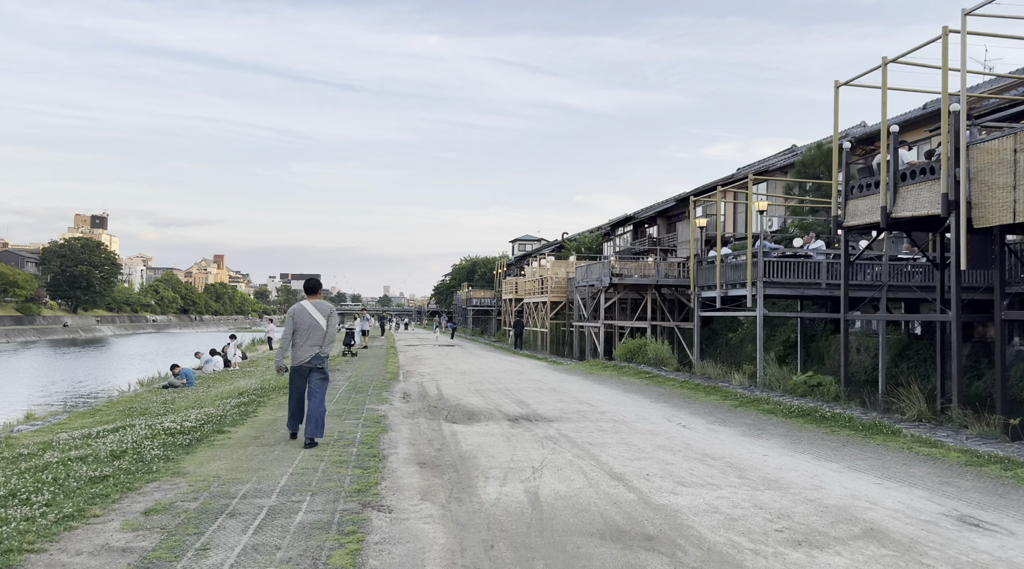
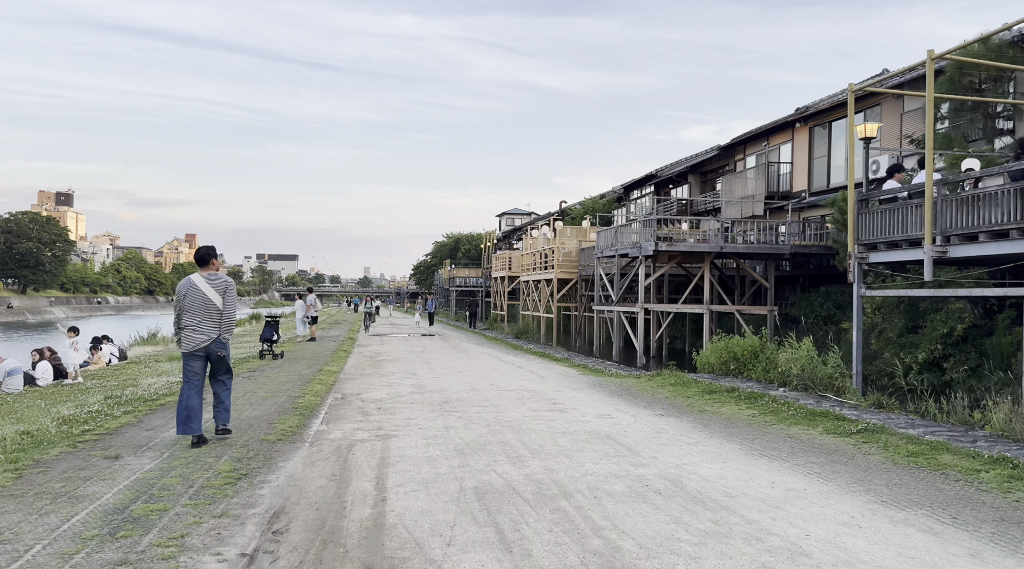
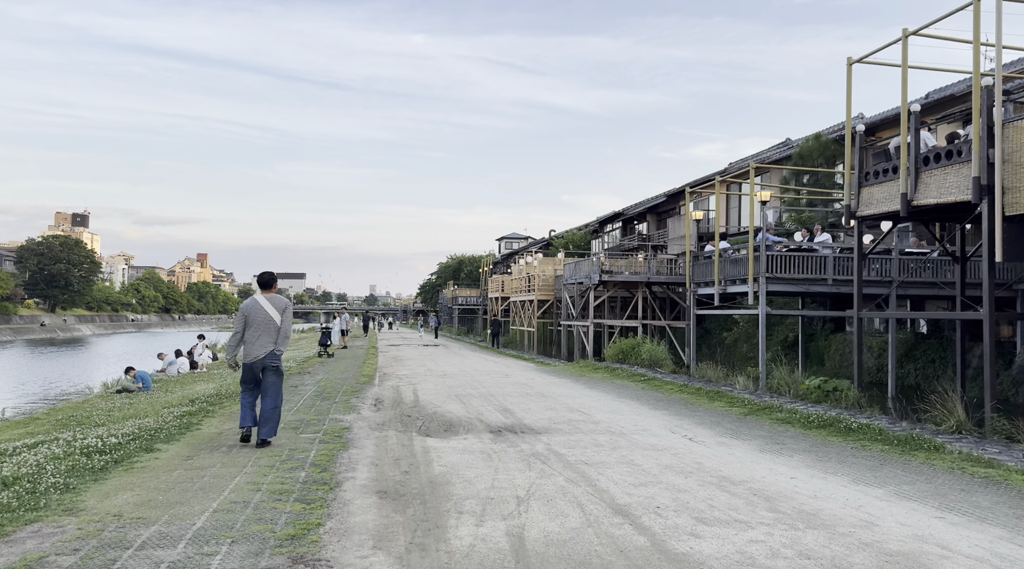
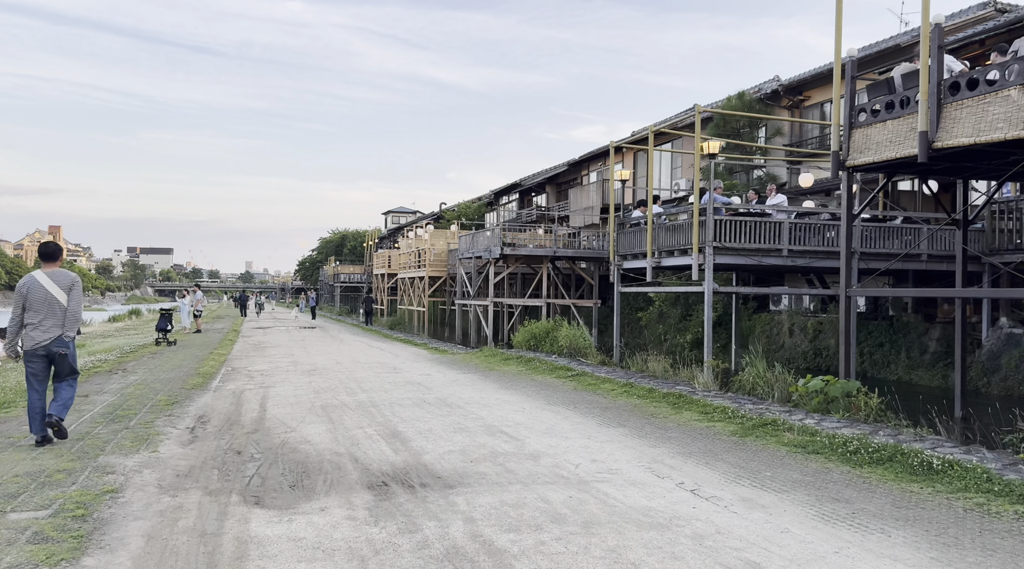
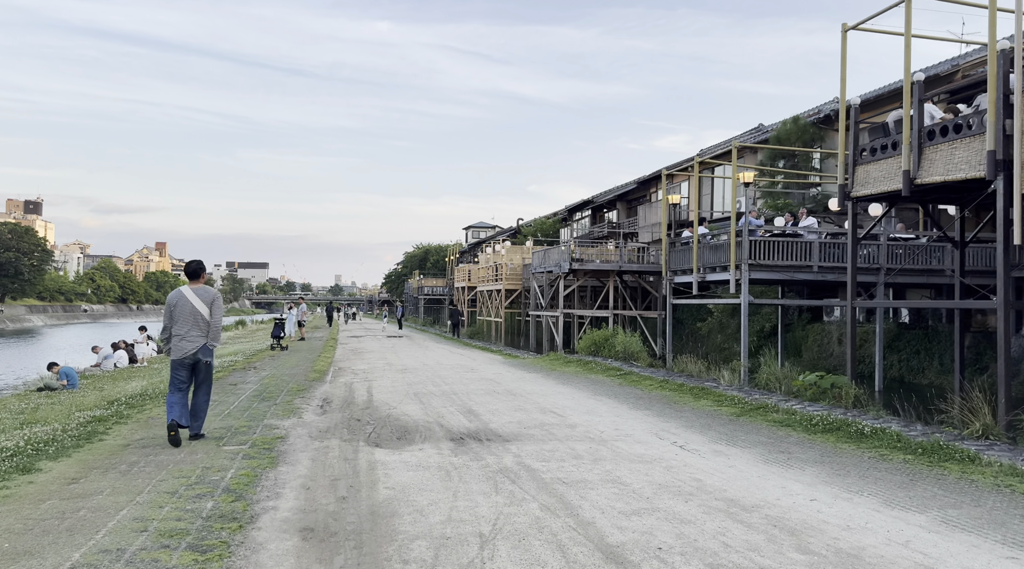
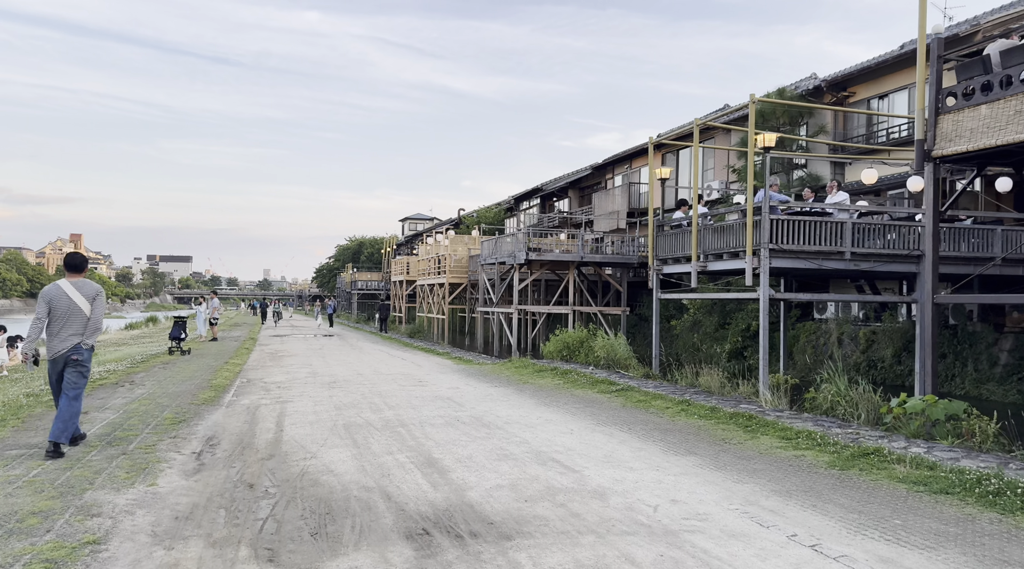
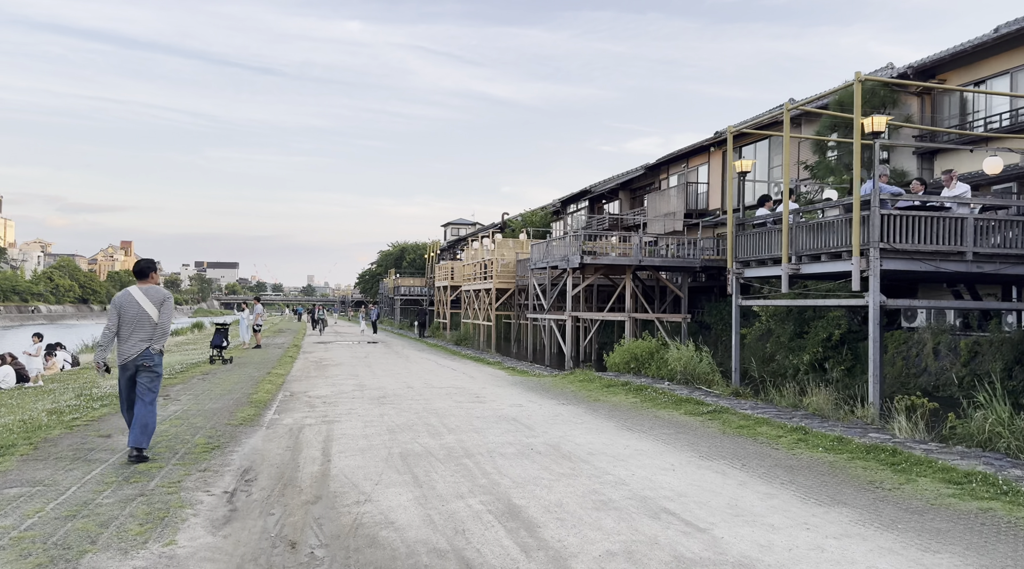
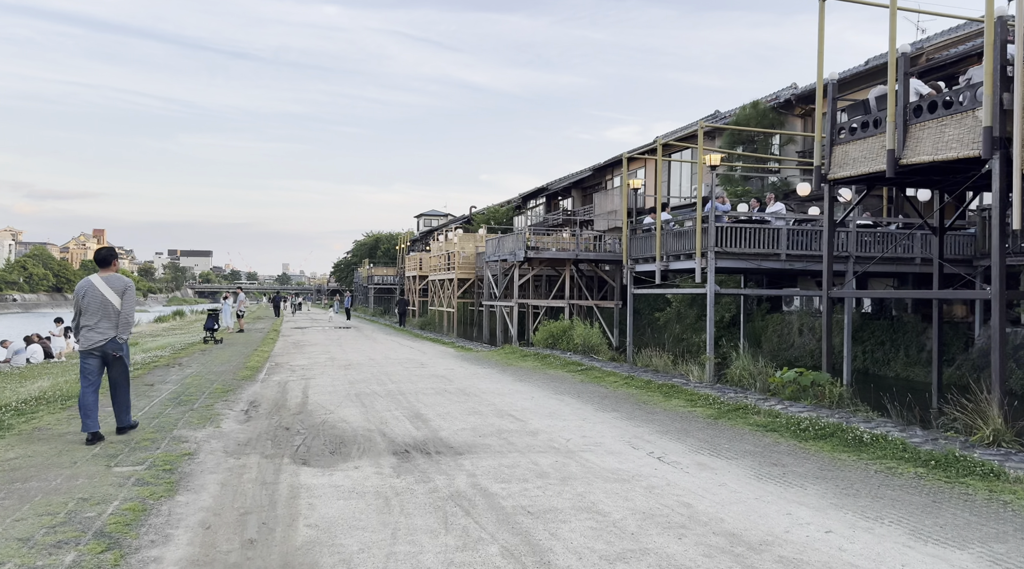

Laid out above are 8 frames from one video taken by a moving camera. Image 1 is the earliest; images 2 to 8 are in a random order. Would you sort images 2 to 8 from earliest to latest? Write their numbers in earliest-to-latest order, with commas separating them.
3, 5, 8, 4, 6, 7, 2
